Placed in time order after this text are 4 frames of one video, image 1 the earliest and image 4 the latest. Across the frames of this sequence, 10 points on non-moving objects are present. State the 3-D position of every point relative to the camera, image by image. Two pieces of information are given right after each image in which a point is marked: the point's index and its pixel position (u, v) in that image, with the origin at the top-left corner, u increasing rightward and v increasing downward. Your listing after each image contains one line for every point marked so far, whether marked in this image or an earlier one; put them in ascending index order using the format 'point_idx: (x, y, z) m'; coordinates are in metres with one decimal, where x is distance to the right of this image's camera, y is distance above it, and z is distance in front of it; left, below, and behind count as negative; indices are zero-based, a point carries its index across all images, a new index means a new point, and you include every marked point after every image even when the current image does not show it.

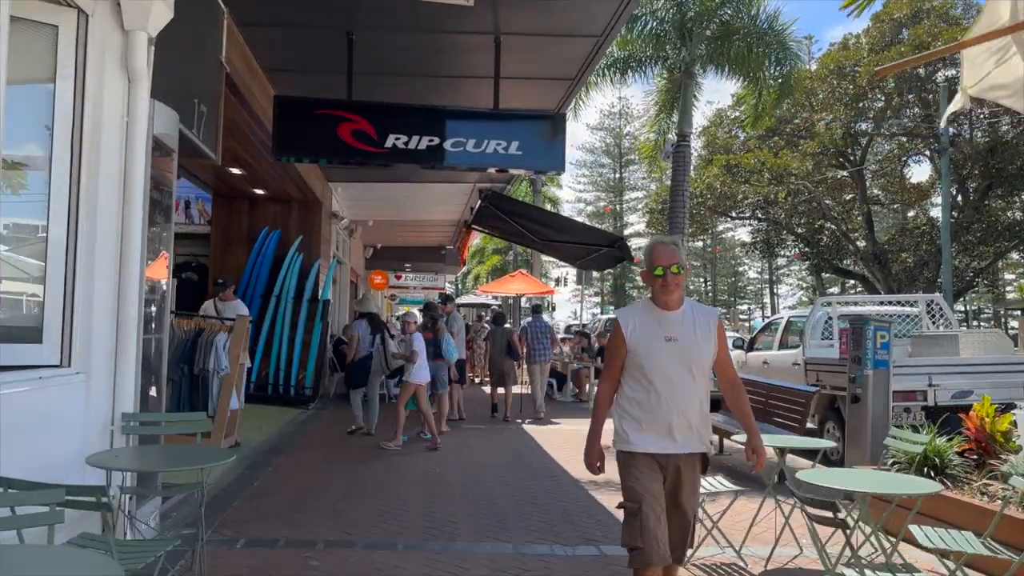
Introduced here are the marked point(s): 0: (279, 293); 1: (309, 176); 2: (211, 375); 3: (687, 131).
0: (-3.4, -0.1, +12.1) m
1: (-2.9, +1.6, +11.7) m
2: (-2.8, -0.8, +7.6) m
3: (+2.4, +2.1, +11.2) m
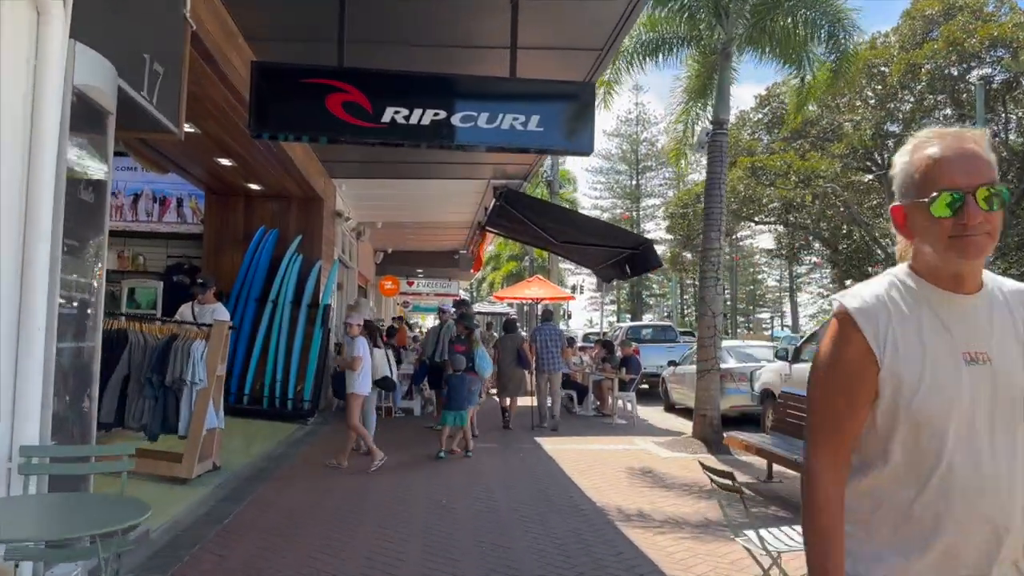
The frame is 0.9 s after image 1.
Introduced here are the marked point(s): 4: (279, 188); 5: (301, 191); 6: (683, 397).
0: (-3.2, -0.1, +11.1) m
1: (-2.7, +1.6, +10.7) m
2: (-2.6, -0.8, +6.6) m
3: (+2.6, +2.1, +10.1) m
4: (-3.2, +1.4, +11.3) m
5: (-2.9, +1.3, +11.4) m
6: (+3.2, -2.0, +15.2) m
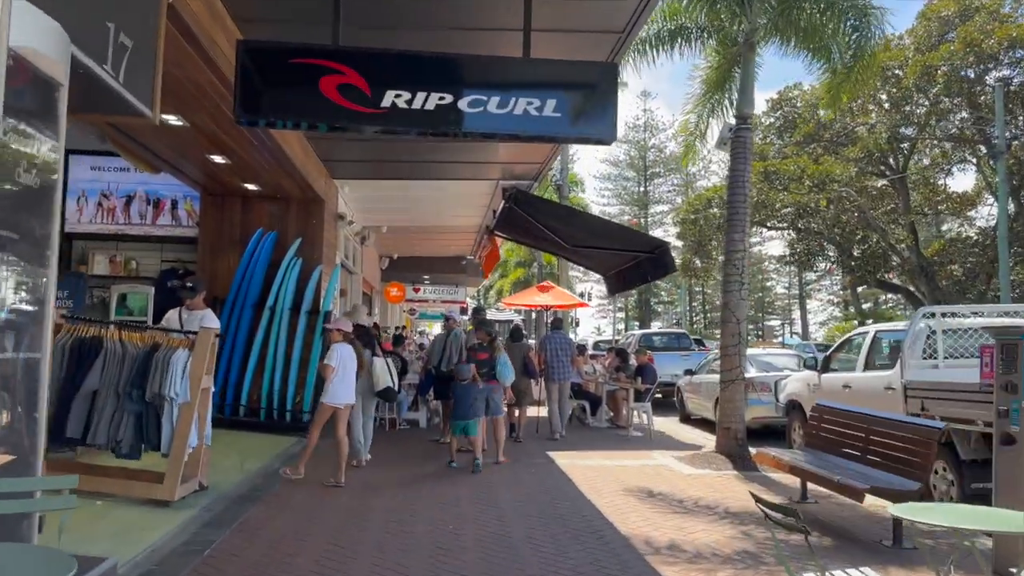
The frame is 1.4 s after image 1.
0: (-3.1, -0.2, +10.5) m
1: (-2.5, +1.5, +10.2) m
2: (-2.5, -0.9, +6.0) m
3: (+2.7, +2.0, +9.5) m
4: (-3.1, +1.3, +10.8) m
5: (-2.8, +1.3, +10.8) m
6: (+3.4, -2.1, +14.6) m
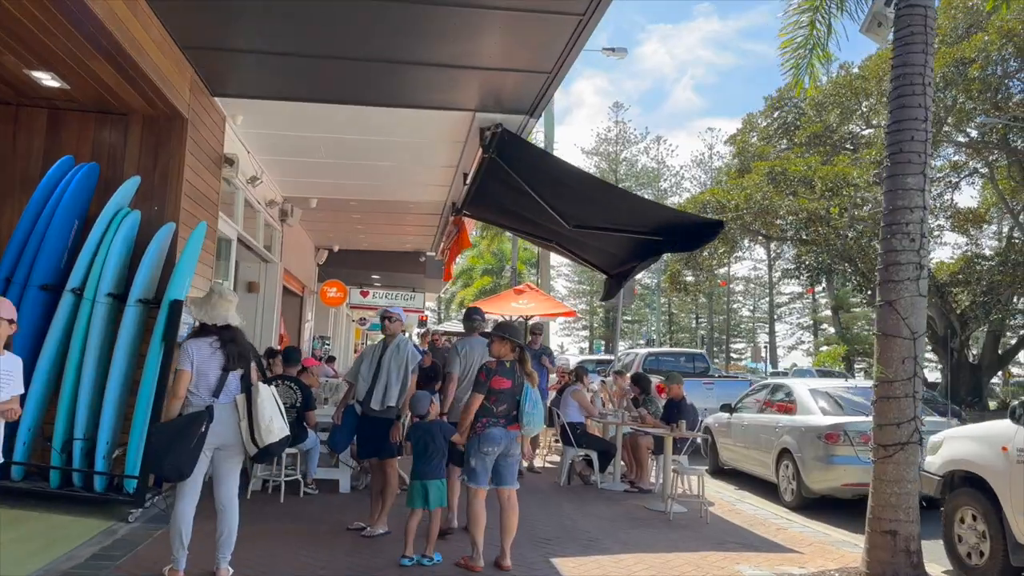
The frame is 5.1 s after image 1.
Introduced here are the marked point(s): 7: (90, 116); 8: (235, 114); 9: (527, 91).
0: (-3.2, 0.0, +6.1) m
1: (-2.6, +1.7, +5.8) m
2: (-2.5, -0.6, +1.6) m
3: (+2.7, +2.1, +5.4) m
4: (-3.2, +1.5, +6.4) m
5: (-2.9, +1.5, +6.4) m
6: (+3.0, -2.2, +10.4) m
7: (-3.5, +1.4, +6.8) m
8: (-2.8, +1.7, +8.1) m
9: (+0.1, +1.8, +7.5) m
